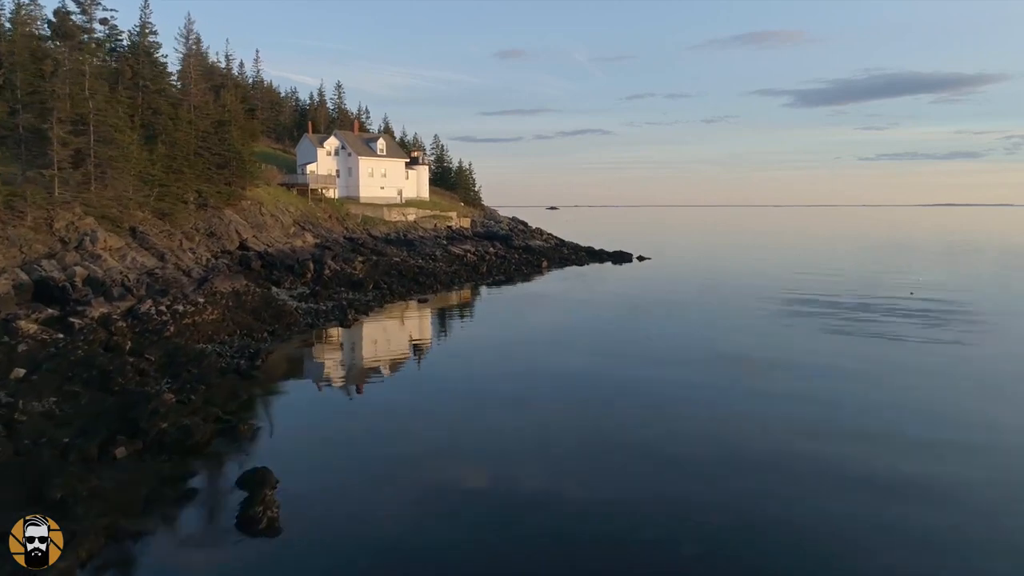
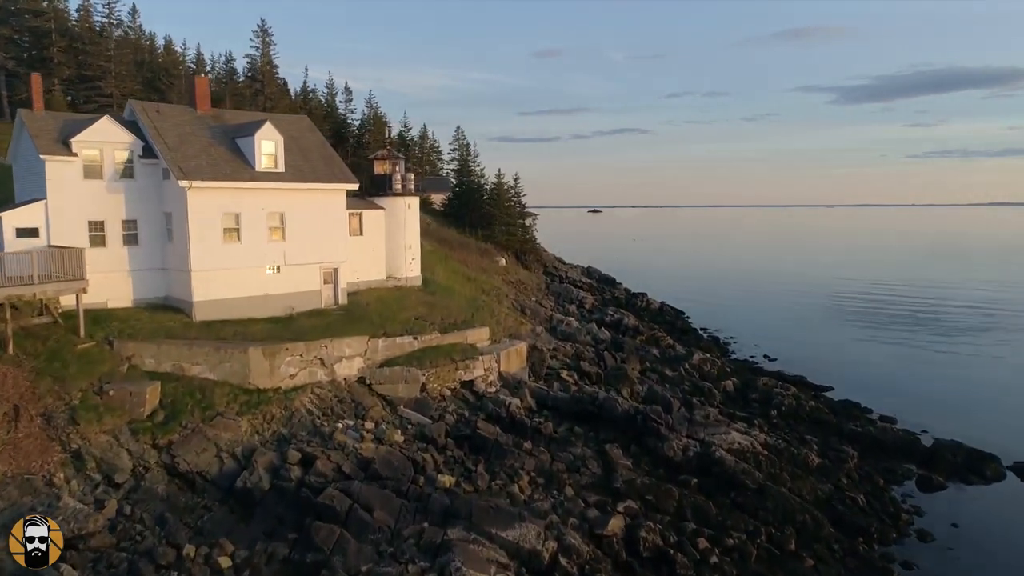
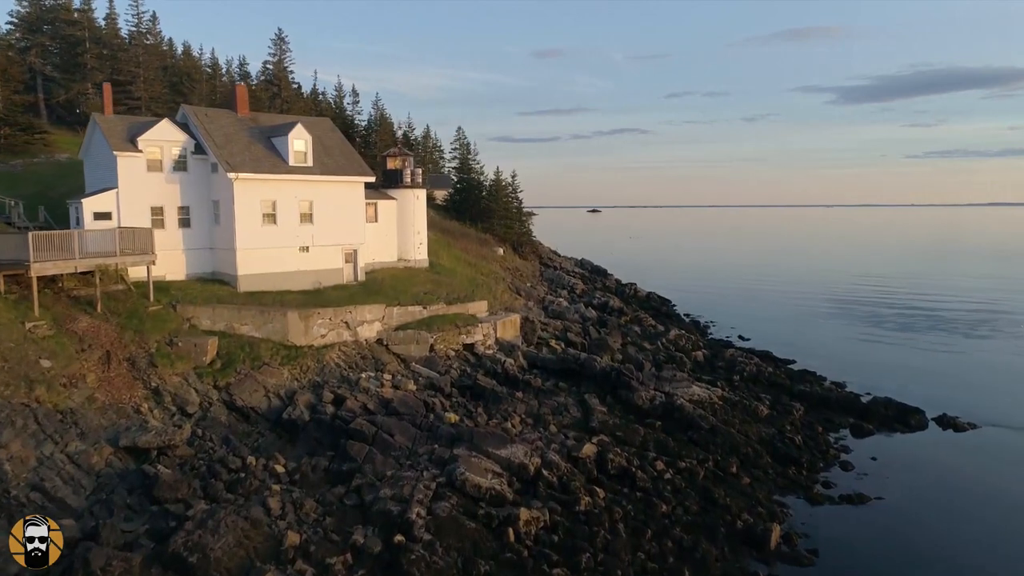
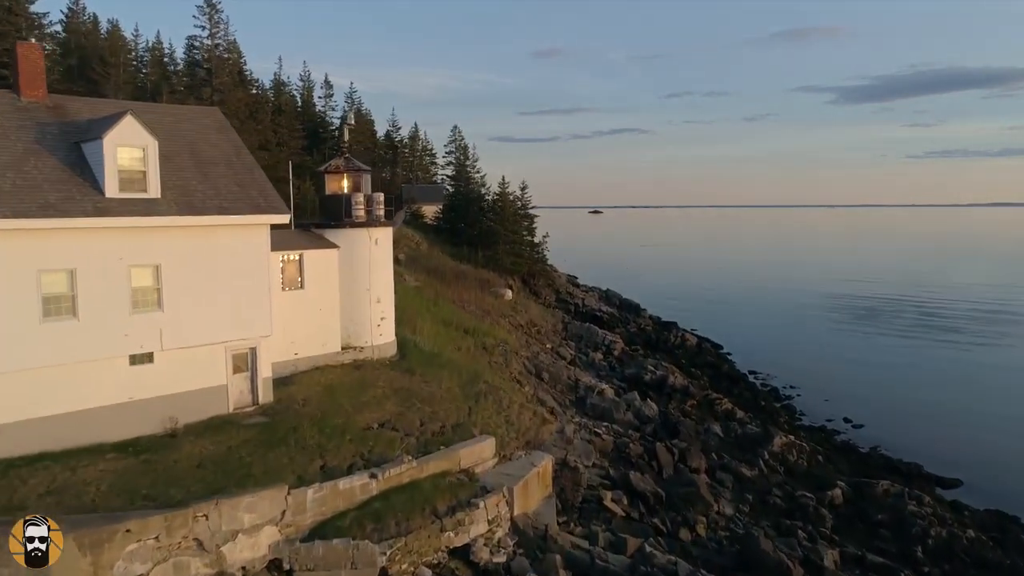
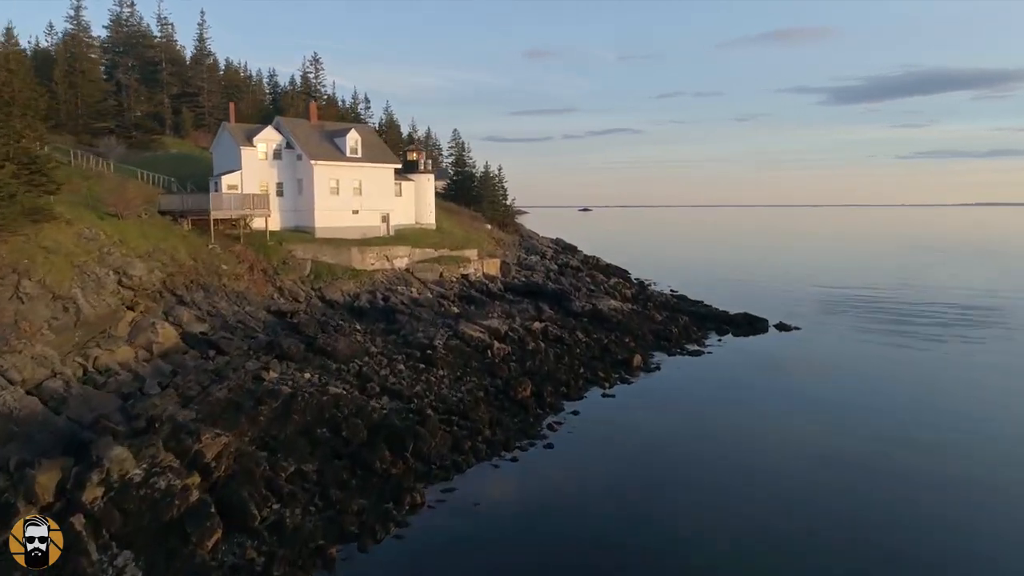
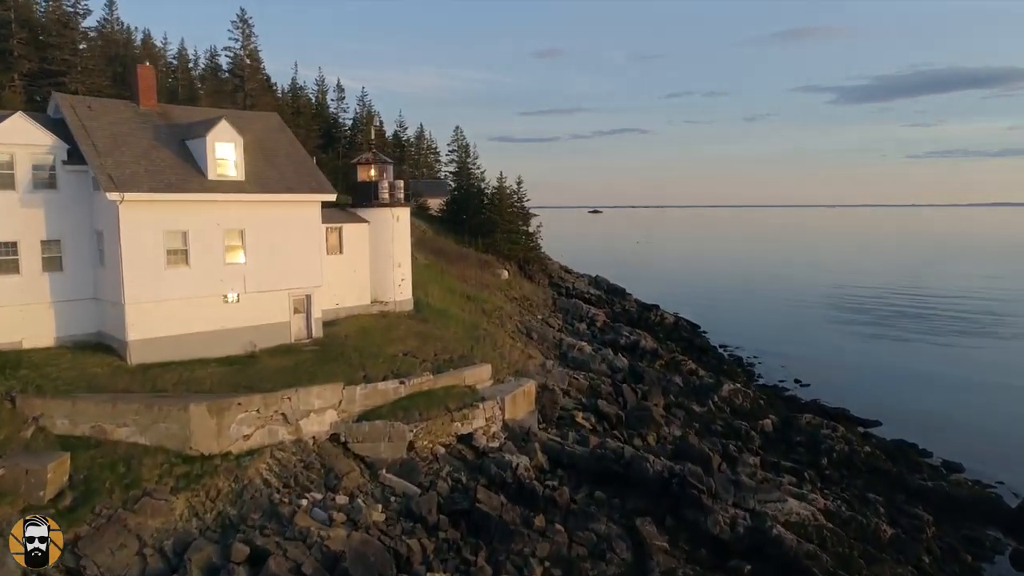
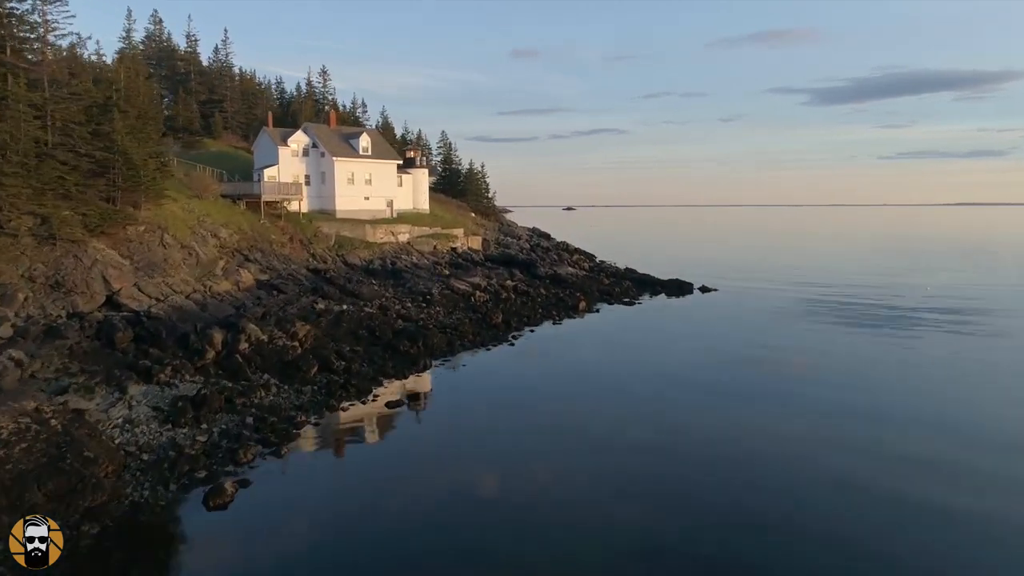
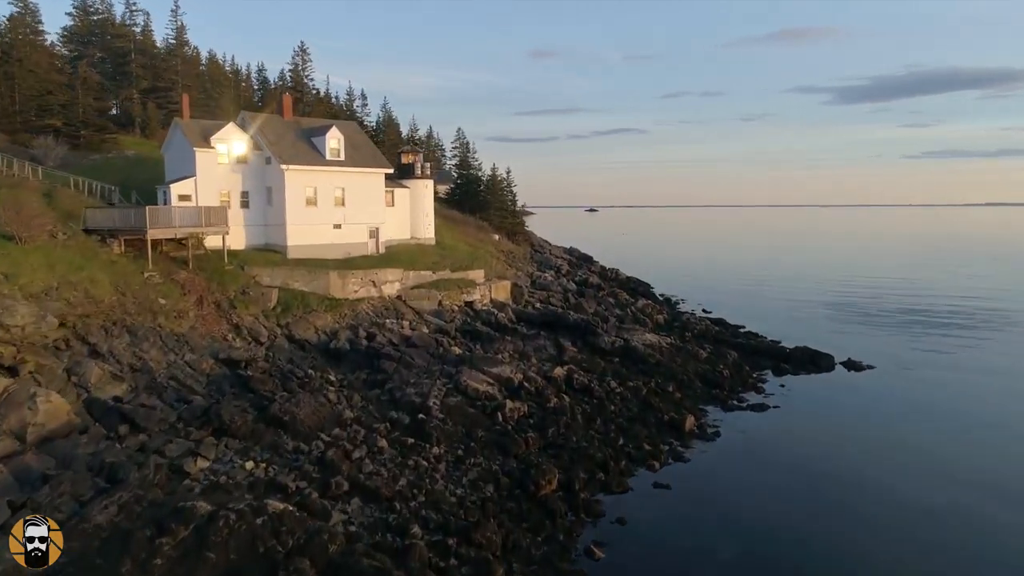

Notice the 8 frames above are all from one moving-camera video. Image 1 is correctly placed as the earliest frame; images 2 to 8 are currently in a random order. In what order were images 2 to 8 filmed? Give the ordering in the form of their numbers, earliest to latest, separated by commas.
7, 5, 8, 3, 2, 6, 4
